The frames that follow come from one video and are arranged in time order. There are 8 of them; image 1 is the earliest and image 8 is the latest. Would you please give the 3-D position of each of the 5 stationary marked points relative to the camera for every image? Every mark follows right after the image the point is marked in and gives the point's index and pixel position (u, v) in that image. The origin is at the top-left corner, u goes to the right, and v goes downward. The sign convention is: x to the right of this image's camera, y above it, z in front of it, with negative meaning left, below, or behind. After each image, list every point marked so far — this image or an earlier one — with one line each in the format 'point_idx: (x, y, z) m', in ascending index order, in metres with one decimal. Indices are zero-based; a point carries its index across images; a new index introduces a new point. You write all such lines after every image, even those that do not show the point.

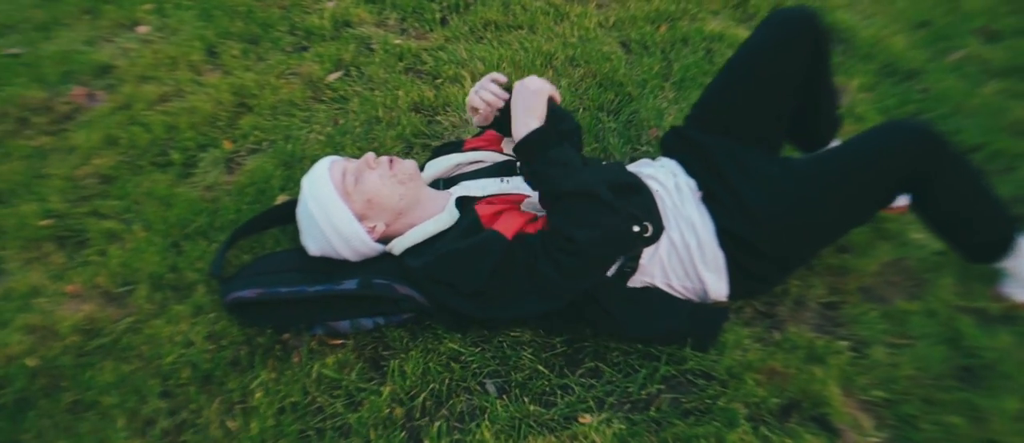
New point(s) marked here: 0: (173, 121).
0: (-0.9, +0.3, +3.0) m
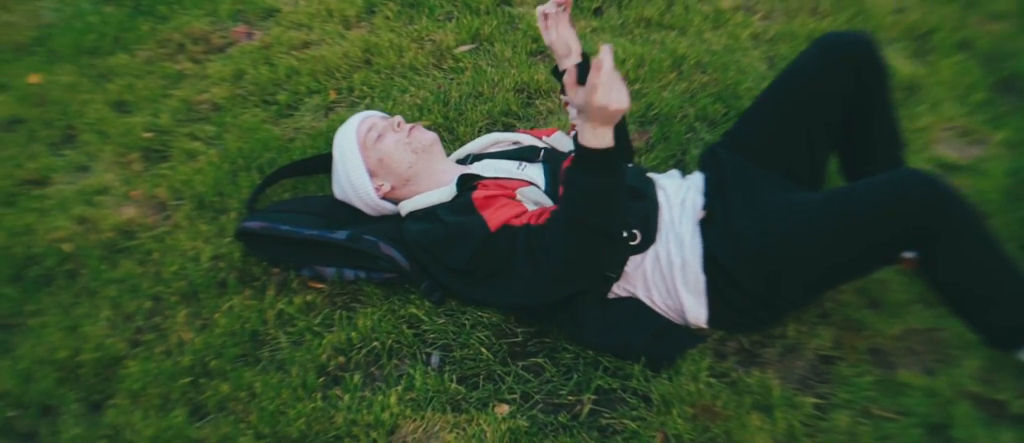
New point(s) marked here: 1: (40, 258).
0: (-0.6, +0.5, +3.3) m
1: (-1.1, -0.1, +2.5) m
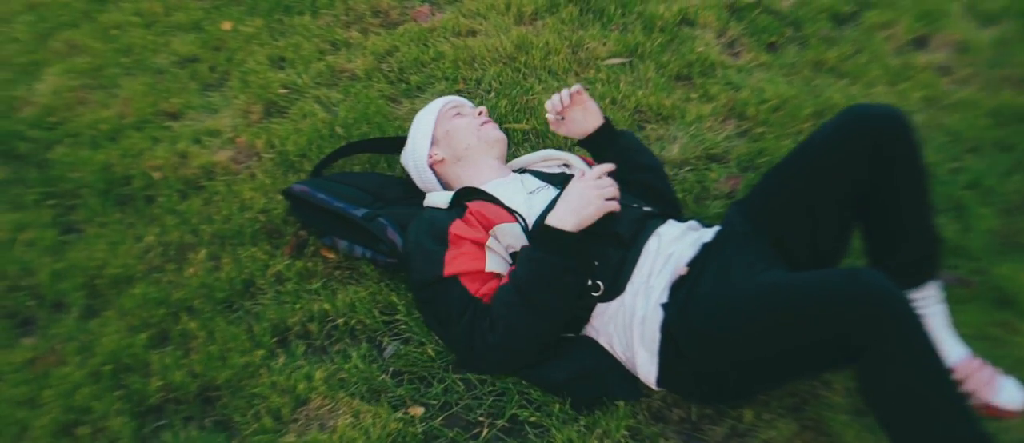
0: (-0.2, +0.5, +3.4) m
1: (-1.0, +0.1, +2.8) m
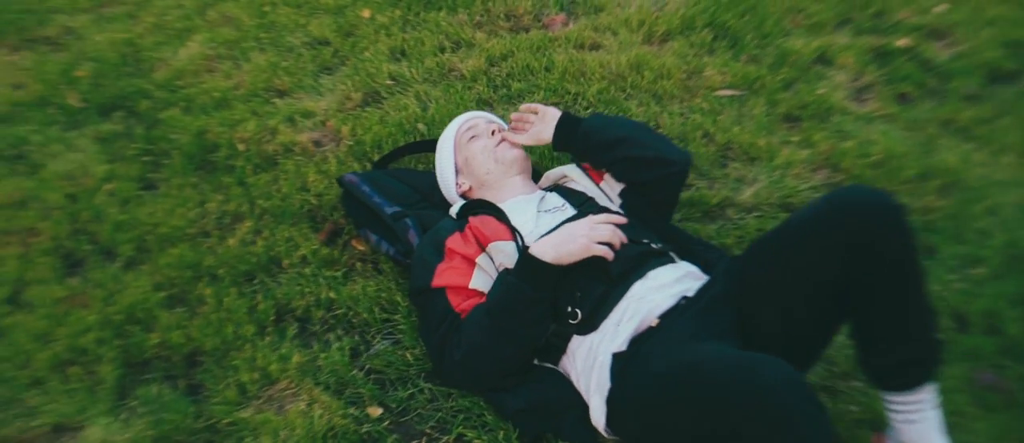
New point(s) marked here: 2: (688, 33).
0: (+0.1, +0.5, +3.4) m
1: (-0.8, +0.2, +3.0) m
2: (+0.6, +0.6, +3.6) m
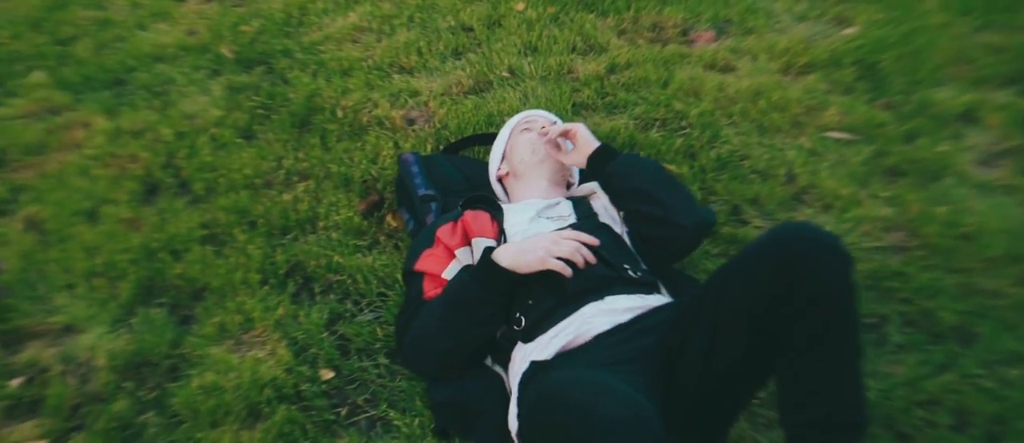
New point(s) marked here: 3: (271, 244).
0: (+0.5, +0.4, +3.3) m
1: (-0.6, +0.3, +3.2) m
2: (+1.0, +0.5, +3.4) m
3: (-0.6, -0.1, +2.6) m
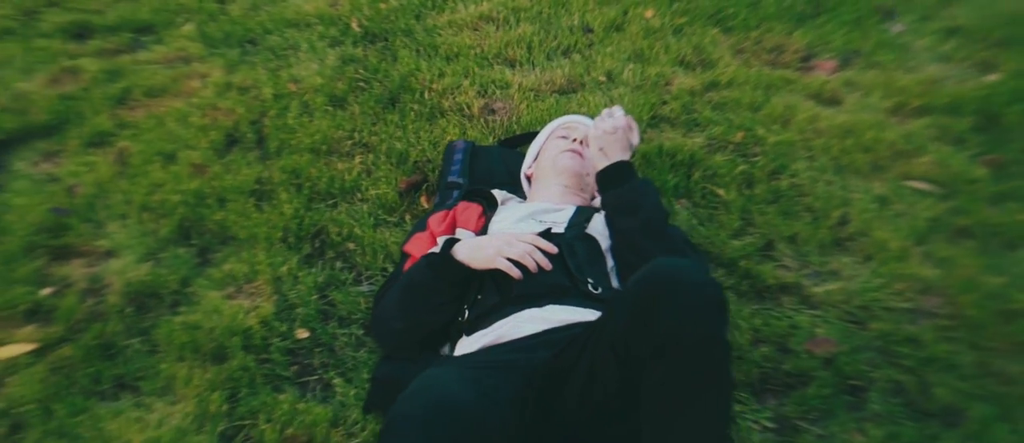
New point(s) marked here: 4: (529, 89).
0: (+0.8, +0.3, +3.2) m
1: (-0.3, +0.4, +3.3) m
2: (+1.3, +0.3, +3.1) m
3: (-0.5, 0.0, +2.8) m
4: (+0.1, +0.4, +3.3) m
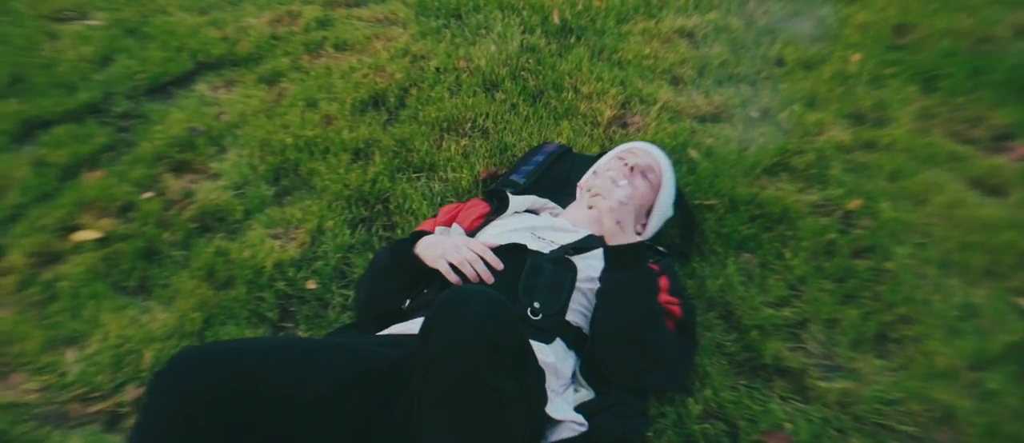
0: (+1.0, +0.1, +2.8) m
1: (+0.1, +0.4, +3.3) m
2: (+1.5, 0.0, +2.6) m
3: (-0.3, +0.1, +2.9) m
4: (+0.5, +0.3, +3.2) m
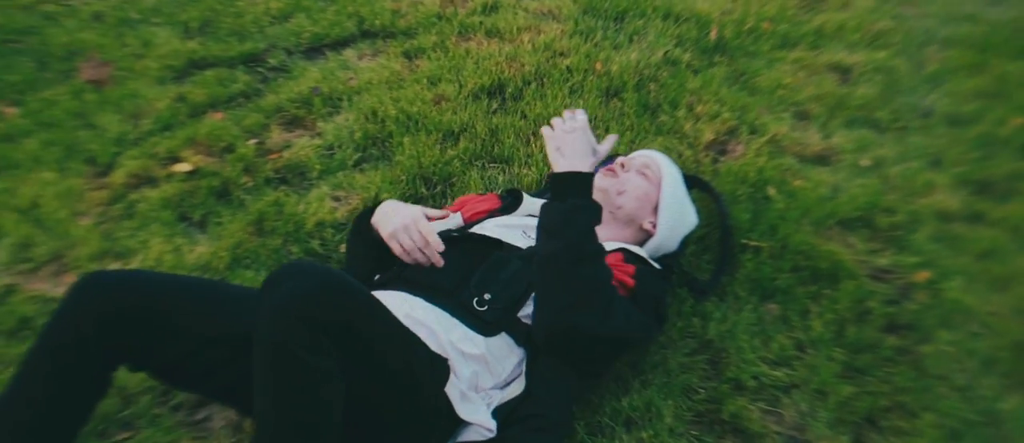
0: (+1.1, -0.1, +2.5) m
1: (+0.5, +0.3, +3.2) m
2: (+1.4, -0.3, +2.2) m
3: (-0.1, +0.2, +3.0) m
4: (+0.7, +0.2, +3.0) m
